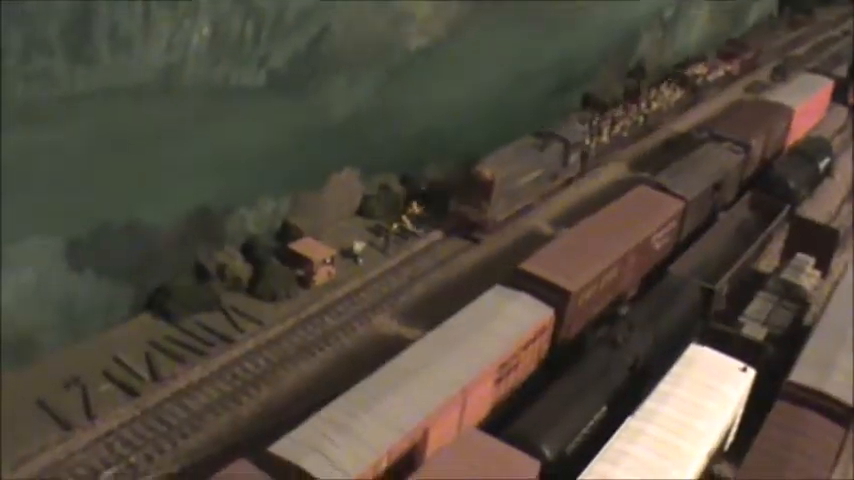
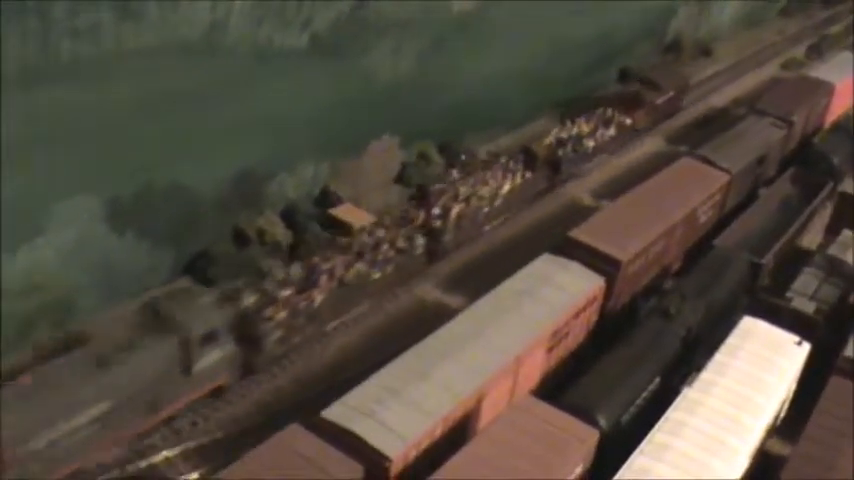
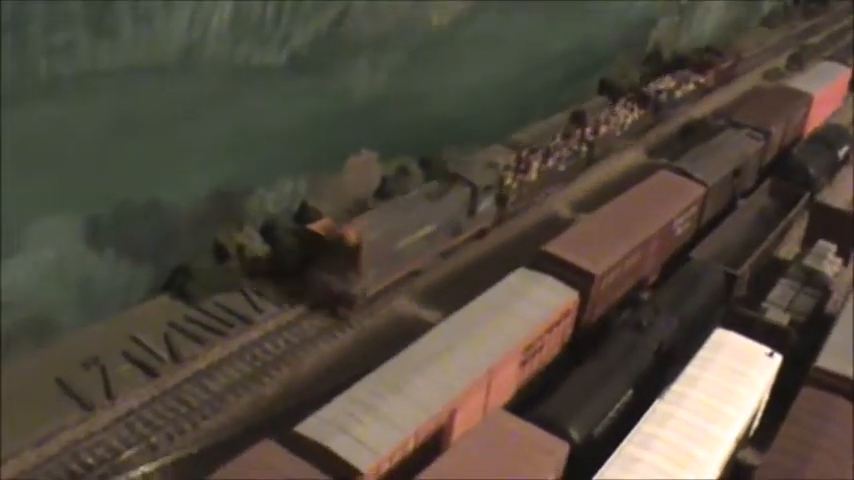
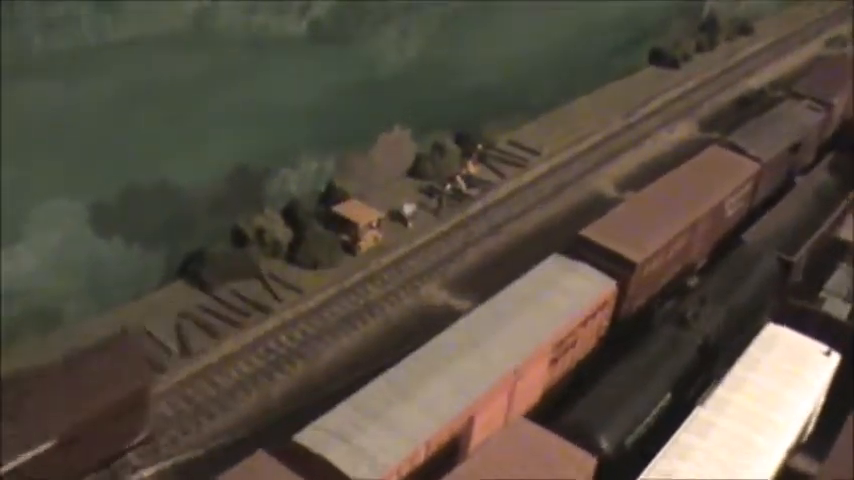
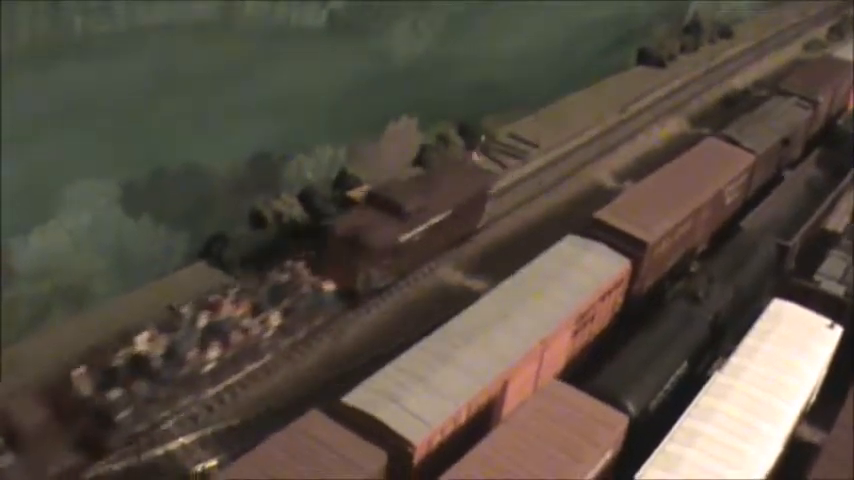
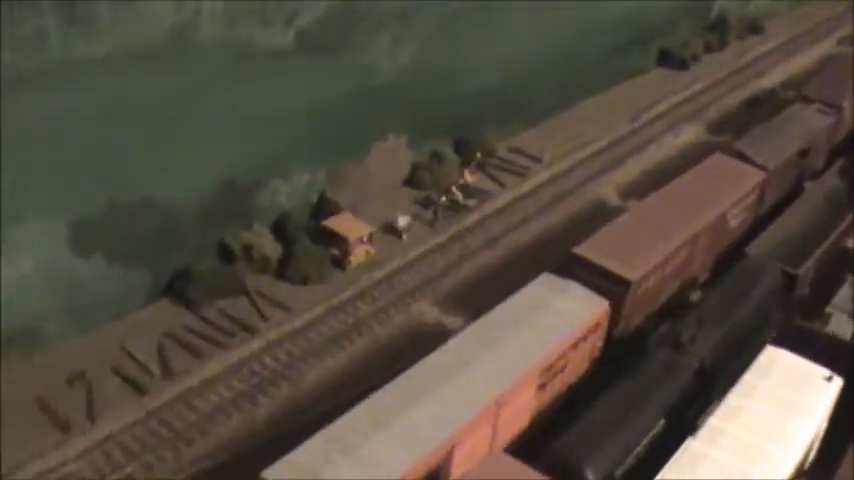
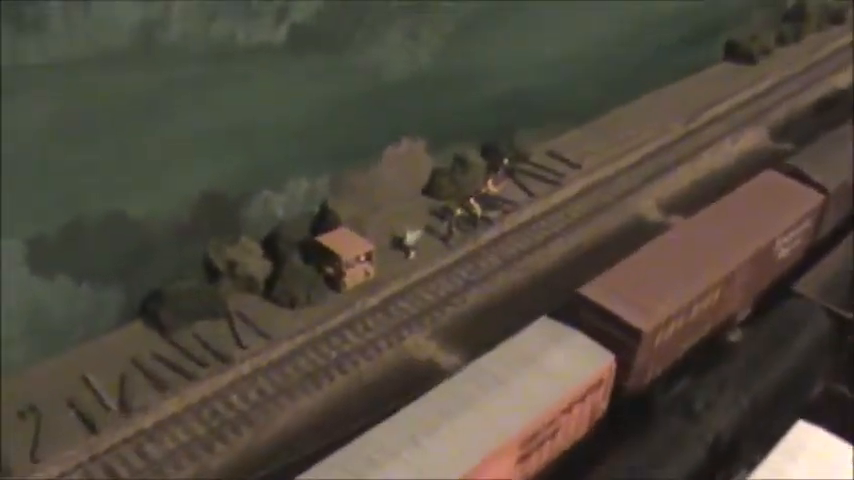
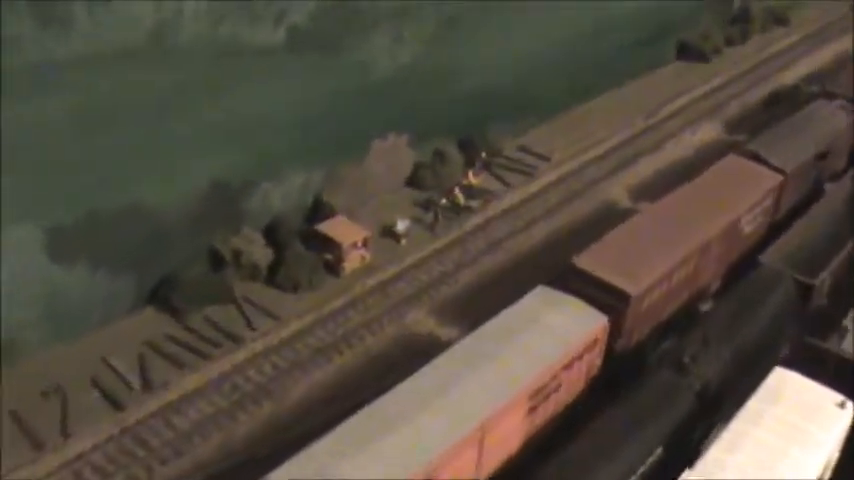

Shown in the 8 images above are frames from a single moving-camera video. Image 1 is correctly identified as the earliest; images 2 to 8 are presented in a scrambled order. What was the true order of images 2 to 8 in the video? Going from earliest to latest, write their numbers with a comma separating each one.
3, 2, 5, 4, 6, 8, 7
